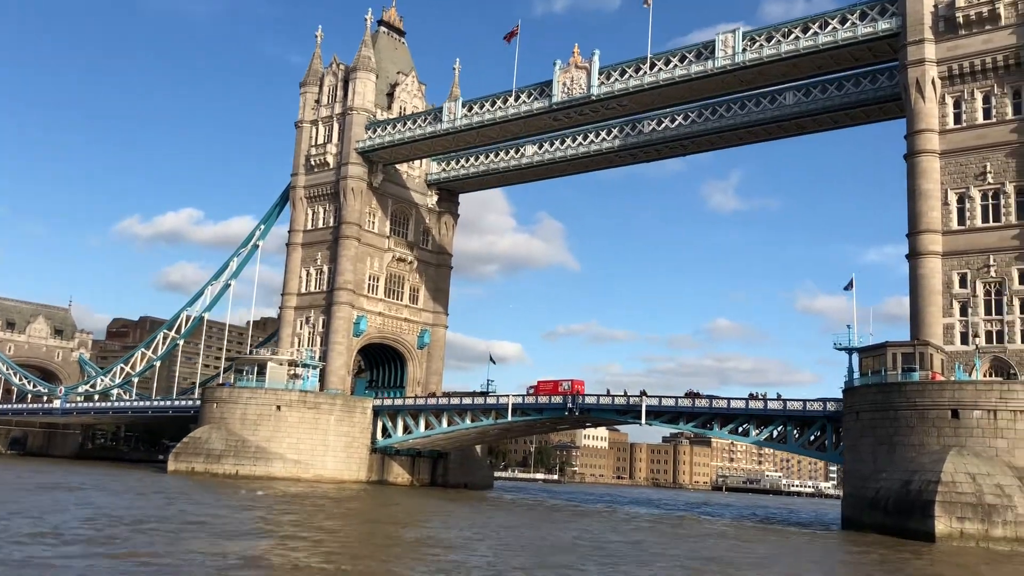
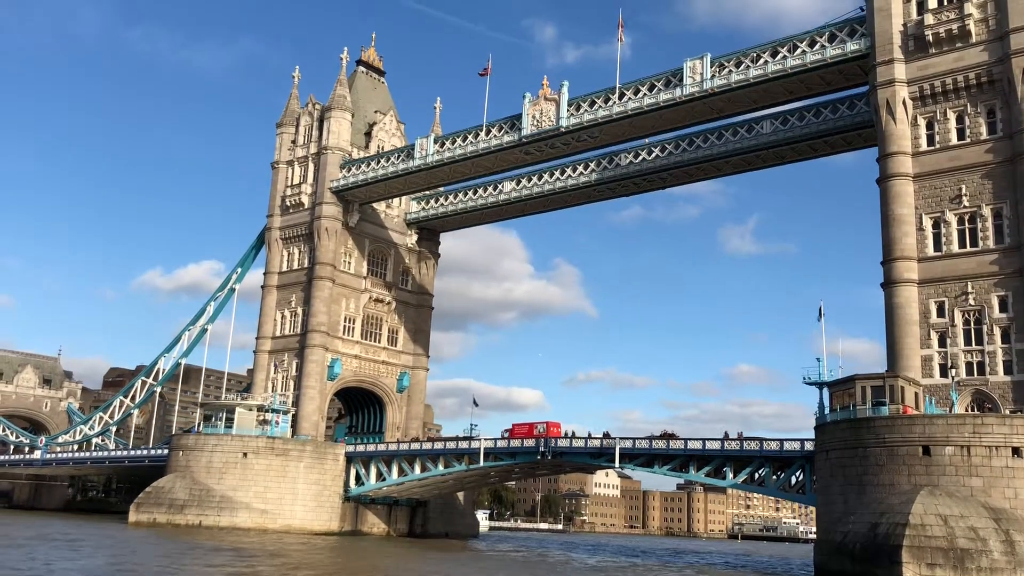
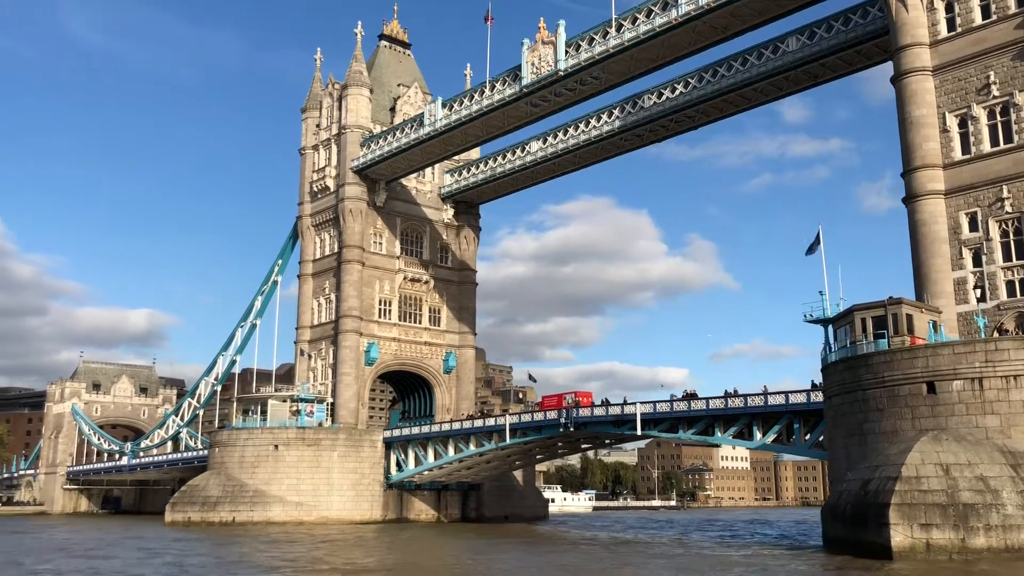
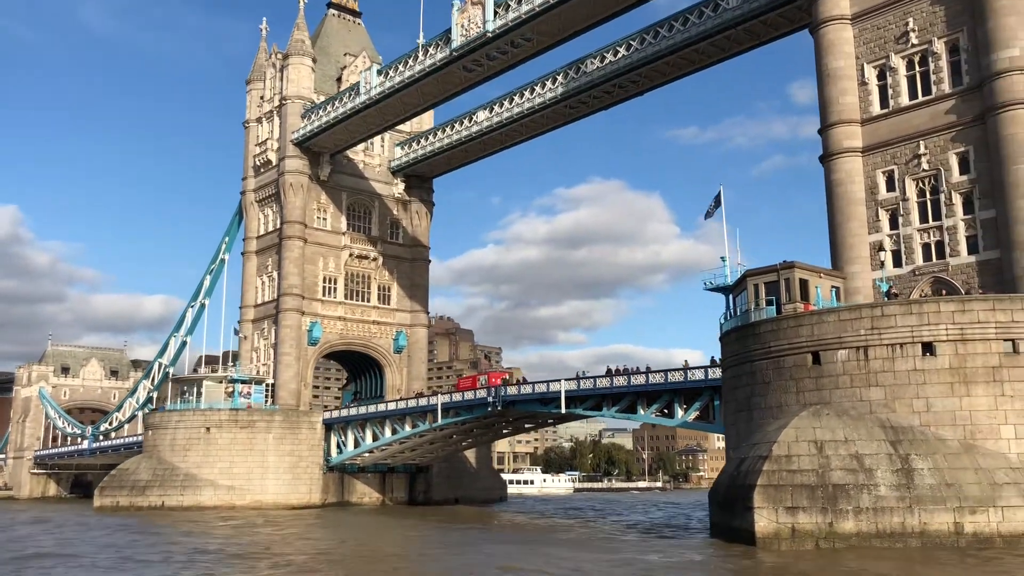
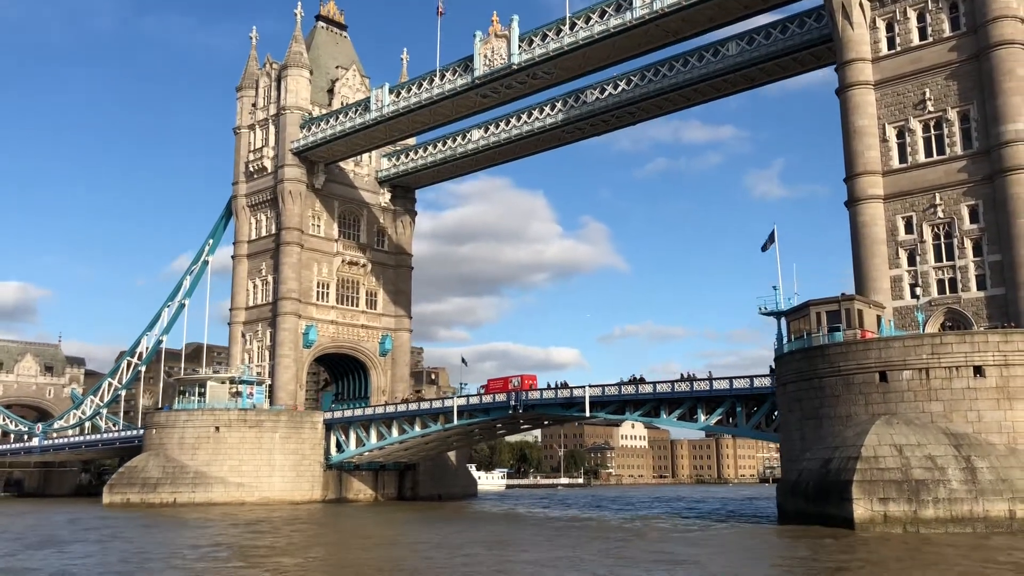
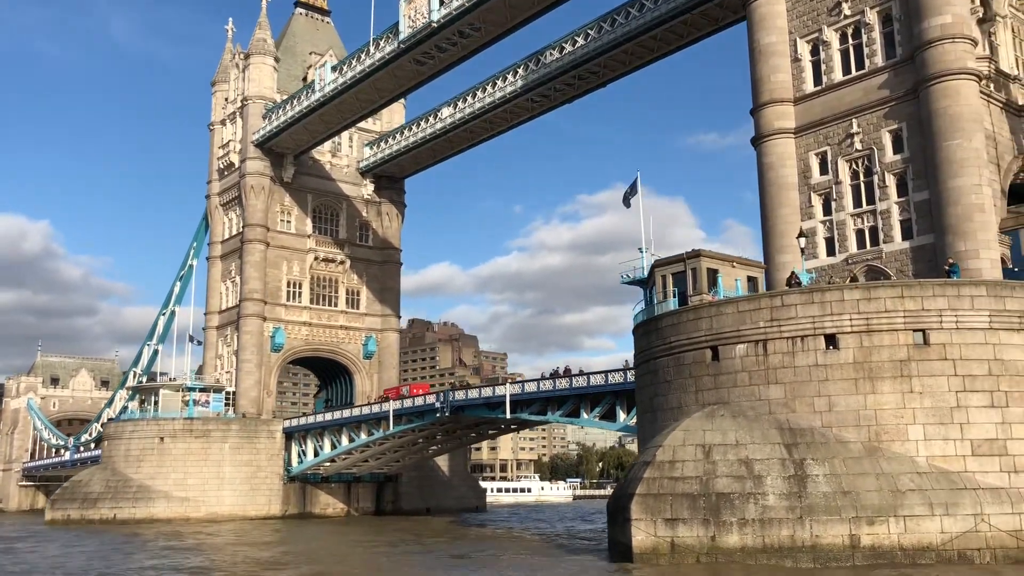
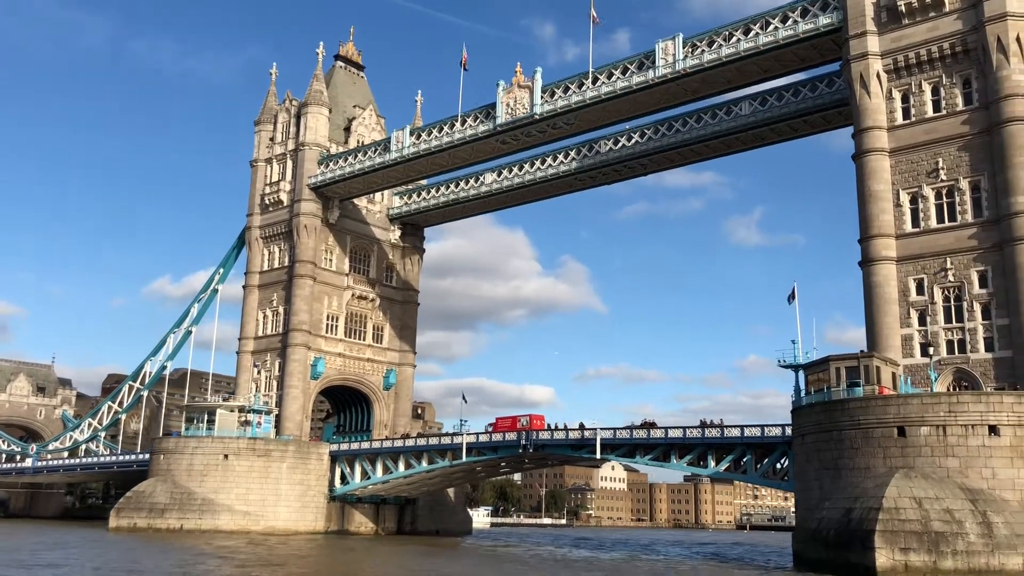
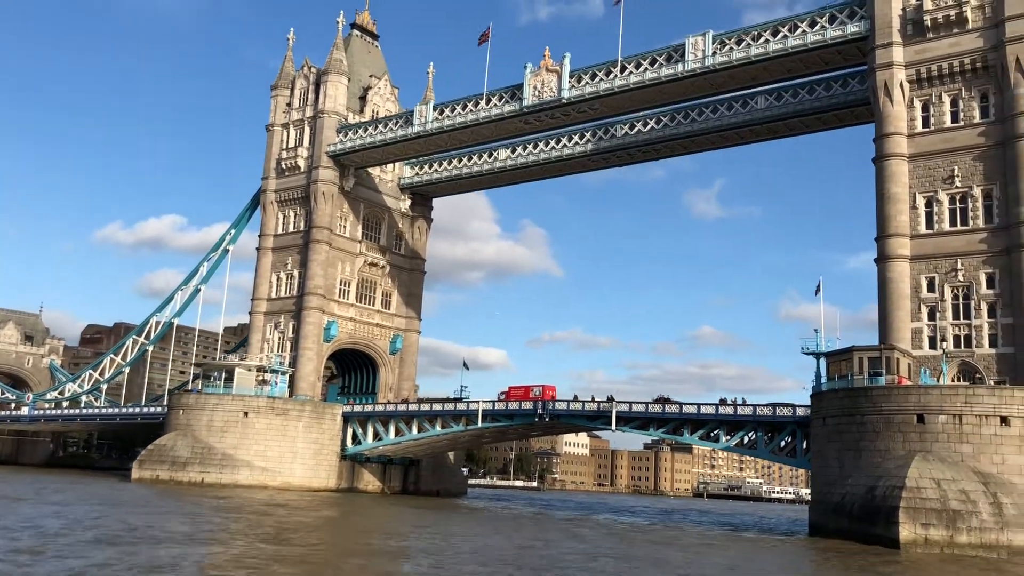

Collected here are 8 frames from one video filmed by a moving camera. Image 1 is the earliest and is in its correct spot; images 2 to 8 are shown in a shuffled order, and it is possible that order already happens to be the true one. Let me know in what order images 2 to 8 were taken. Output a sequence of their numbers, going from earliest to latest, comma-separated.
8, 2, 7, 5, 3, 4, 6
